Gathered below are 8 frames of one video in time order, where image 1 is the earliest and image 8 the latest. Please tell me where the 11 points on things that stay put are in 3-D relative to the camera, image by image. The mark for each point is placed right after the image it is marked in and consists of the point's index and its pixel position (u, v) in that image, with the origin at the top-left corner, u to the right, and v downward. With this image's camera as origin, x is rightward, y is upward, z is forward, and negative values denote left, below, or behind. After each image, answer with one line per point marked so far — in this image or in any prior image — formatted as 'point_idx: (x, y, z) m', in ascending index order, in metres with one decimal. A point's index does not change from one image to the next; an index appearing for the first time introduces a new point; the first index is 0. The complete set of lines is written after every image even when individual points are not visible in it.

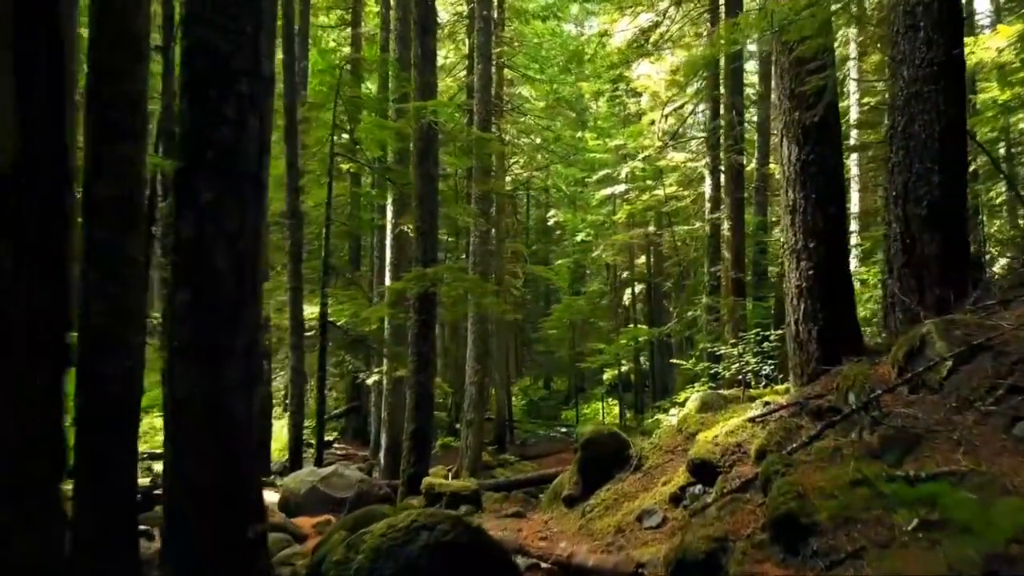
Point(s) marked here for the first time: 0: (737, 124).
0: (+4.6, +3.3, +14.8) m
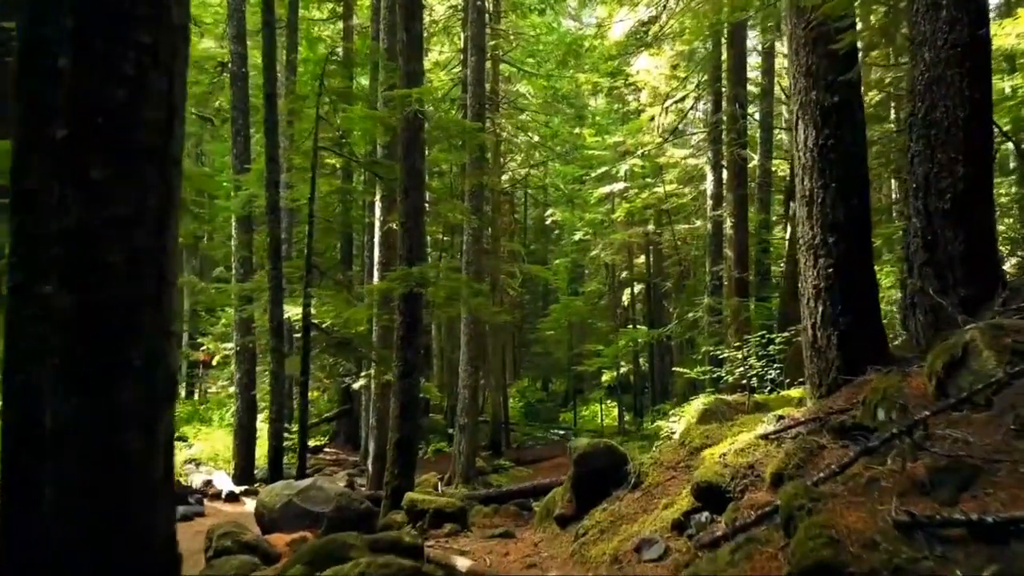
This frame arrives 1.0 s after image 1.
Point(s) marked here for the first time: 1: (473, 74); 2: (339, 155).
0: (+4.4, +3.3, +14.2) m
1: (-0.9, +4.9, +16.5) m
2: (-2.9, +2.2, +12.3) m
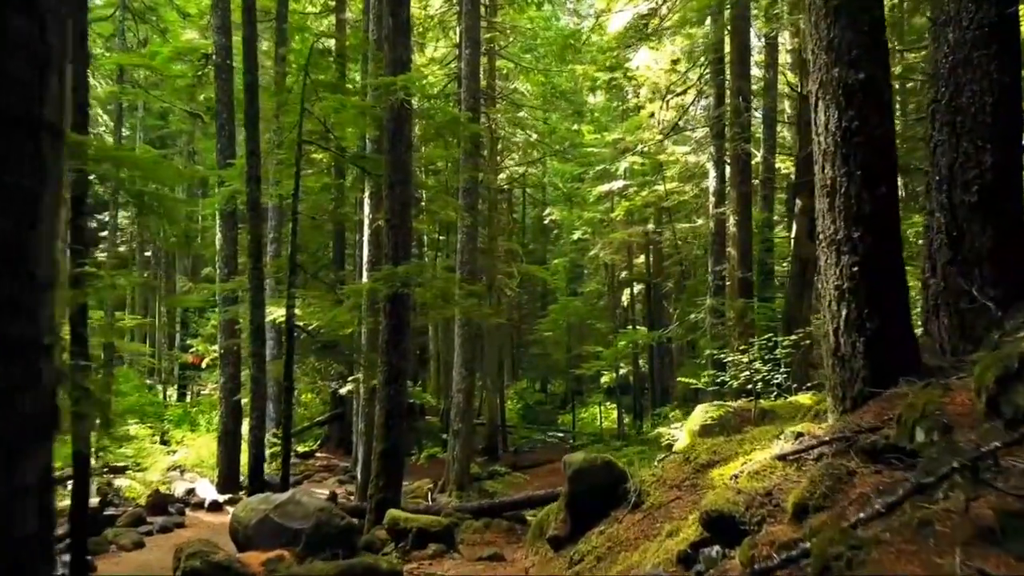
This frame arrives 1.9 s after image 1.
0: (+4.4, +3.3, +13.7) m
1: (-1.0, +4.9, +16.0) m
2: (-3.0, +2.2, +11.8) m
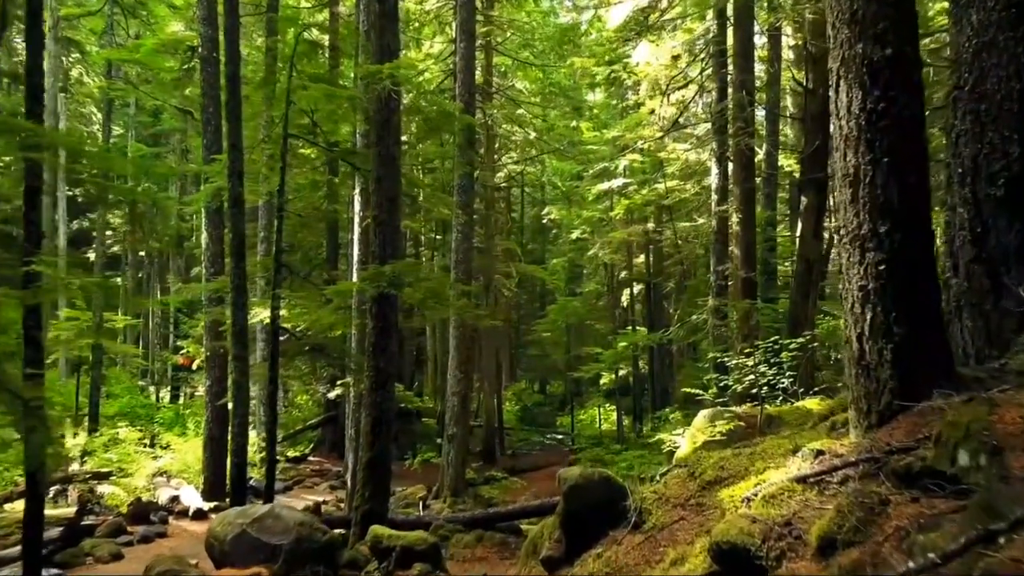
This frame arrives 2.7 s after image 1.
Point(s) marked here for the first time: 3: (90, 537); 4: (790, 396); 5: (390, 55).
0: (+4.3, +3.3, +13.3) m
1: (-1.1, +4.8, +15.6) m
2: (-3.1, +2.2, +11.3) m
3: (-6.0, -3.5, +10.4) m
4: (+4.2, -1.6, +11.1) m
5: (-1.4, +2.7, +8.5) m
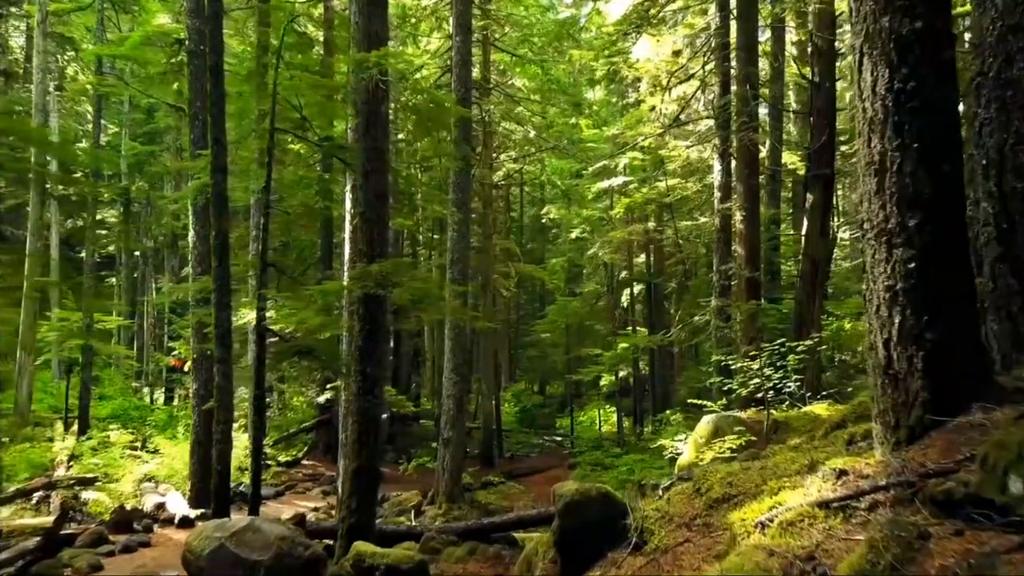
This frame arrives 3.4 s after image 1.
0: (+4.2, +3.3, +12.9) m
1: (-1.1, +4.8, +15.2) m
2: (-3.1, +2.2, +10.9) m
3: (-6.0, -3.5, +10.0) m
4: (+4.2, -1.6, +10.7) m
5: (-1.5, +2.7, +8.1) m
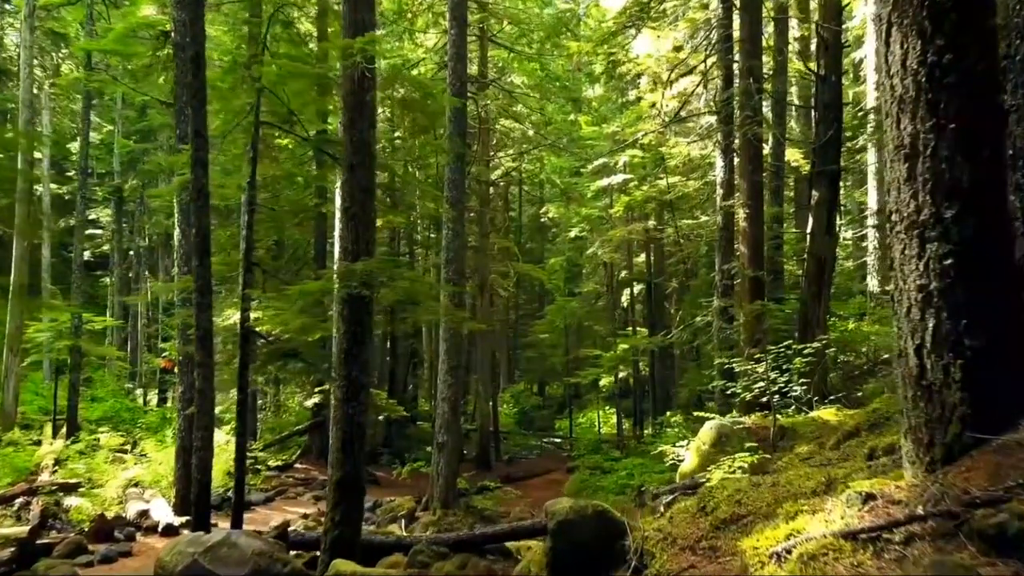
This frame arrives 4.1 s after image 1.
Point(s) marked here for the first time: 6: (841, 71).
0: (+4.2, +3.3, +12.5) m
1: (-1.2, +4.8, +14.8) m
2: (-3.2, +2.2, +10.5) m
3: (-6.1, -3.5, +9.6) m
4: (+4.1, -1.6, +10.3) m
5: (-1.5, +2.7, +7.7) m
6: (+5.1, +3.4, +11.3) m
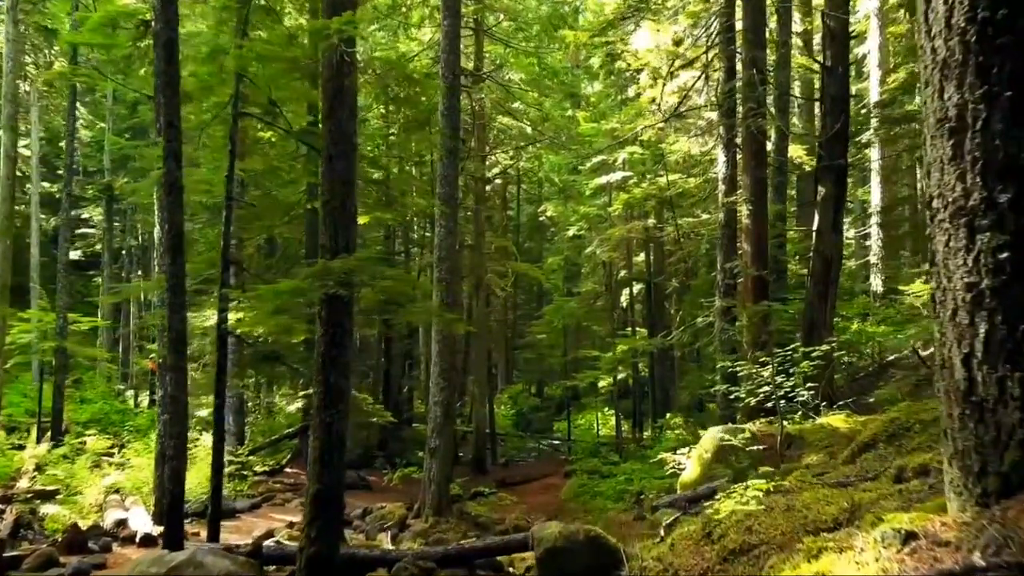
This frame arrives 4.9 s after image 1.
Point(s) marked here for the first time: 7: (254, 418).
0: (+4.1, +3.3, +12.0) m
1: (-1.3, +4.9, +14.3) m
2: (-3.3, +2.2, +10.1) m
3: (-6.2, -3.5, +9.1) m
4: (+4.0, -1.6, +9.8) m
5: (-1.6, +2.7, +7.3) m
6: (+5.0, +3.4, +10.9) m
7: (-7.0, -3.5, +19.9) m
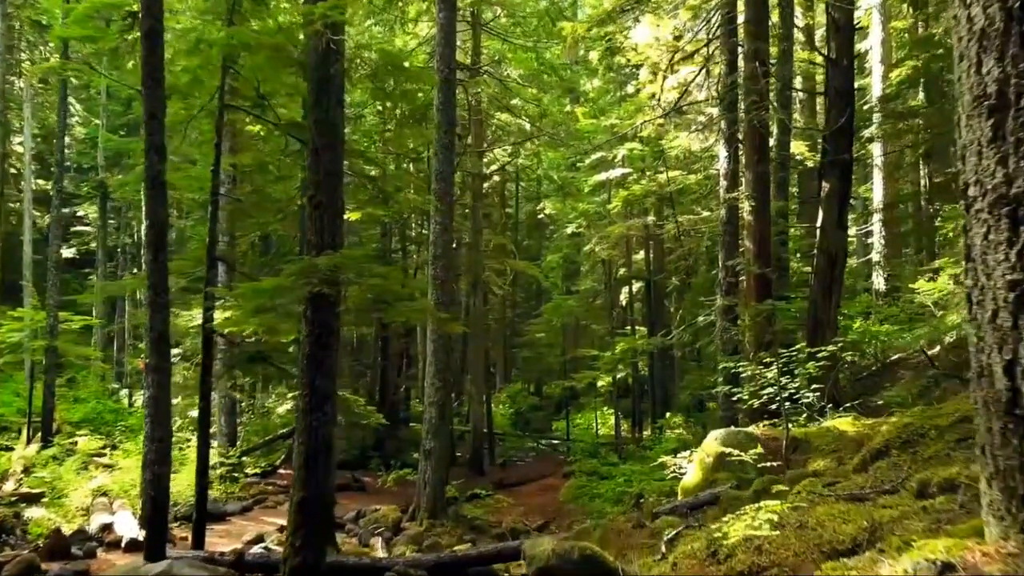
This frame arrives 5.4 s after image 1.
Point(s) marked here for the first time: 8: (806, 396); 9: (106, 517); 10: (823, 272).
0: (+4.0, +3.4, +11.7) m
1: (-1.4, +4.9, +14.0) m
2: (-3.4, +2.2, +9.8) m
3: (-6.3, -3.5, +8.8) m
4: (+3.9, -1.6, +9.5) m
5: (-1.7, +2.7, +7.0) m
6: (+4.9, +3.4, +10.6) m
7: (-7.1, -3.5, +19.6) m
8: (+3.5, -1.3, +8.7) m
9: (-6.3, -3.5, +11.3) m
10: (+4.6, +0.2, +10.7) m
